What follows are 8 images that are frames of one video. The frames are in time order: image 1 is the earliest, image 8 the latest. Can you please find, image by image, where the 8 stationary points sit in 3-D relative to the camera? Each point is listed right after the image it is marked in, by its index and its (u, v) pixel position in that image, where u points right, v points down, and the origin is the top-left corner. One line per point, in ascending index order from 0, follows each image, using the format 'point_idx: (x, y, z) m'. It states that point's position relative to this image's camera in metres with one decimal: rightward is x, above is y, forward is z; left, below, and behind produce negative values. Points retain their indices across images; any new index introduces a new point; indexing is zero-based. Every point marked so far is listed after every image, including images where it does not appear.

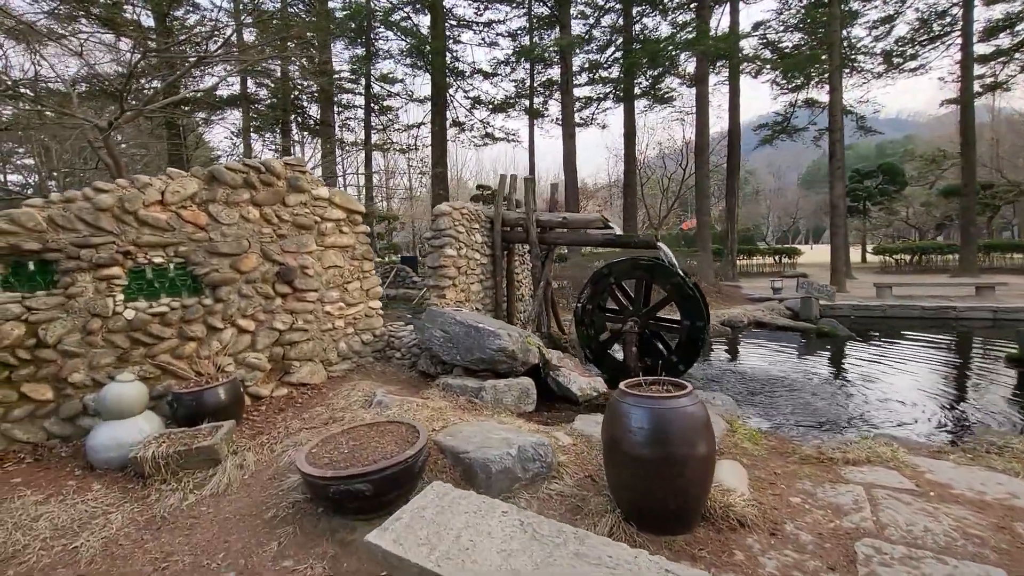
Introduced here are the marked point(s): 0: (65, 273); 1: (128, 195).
0: (-3.5, +0.1, +3.8) m
1: (-3.1, +0.8, +4.0) m
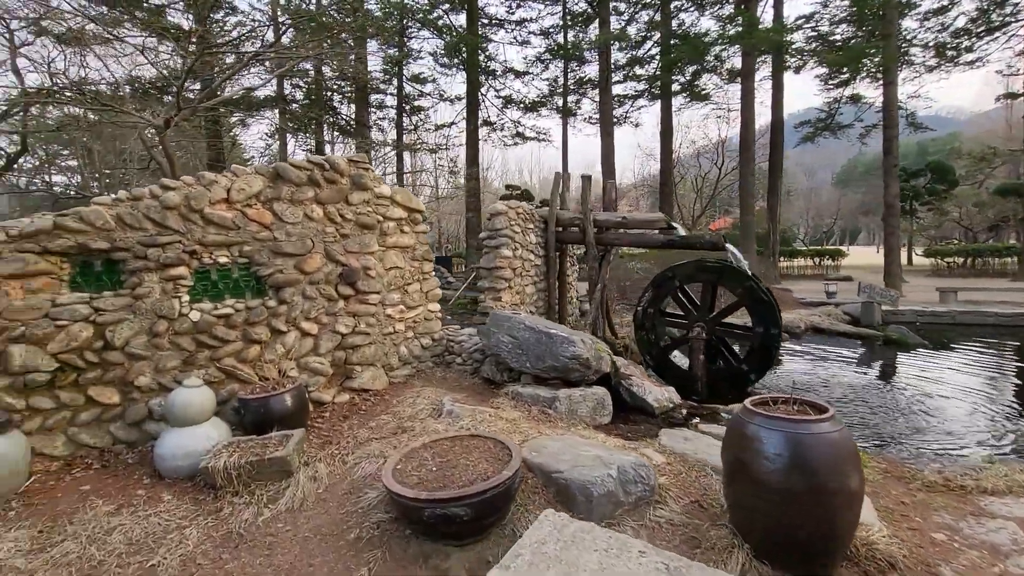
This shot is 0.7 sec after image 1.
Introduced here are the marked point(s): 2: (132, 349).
0: (-2.9, +0.1, +3.7) m
1: (-2.5, +0.8, +3.8) m
2: (-2.8, -0.5, +3.6) m
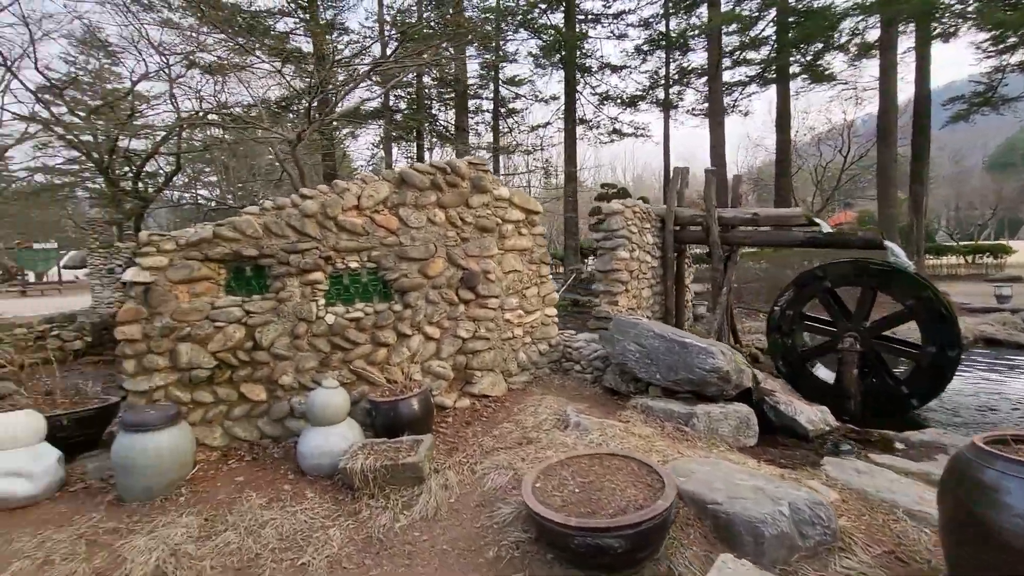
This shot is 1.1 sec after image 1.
0: (-1.9, +0.1, +3.9) m
1: (-1.5, +0.7, +4.0) m
2: (-1.9, -0.5, +3.9) m
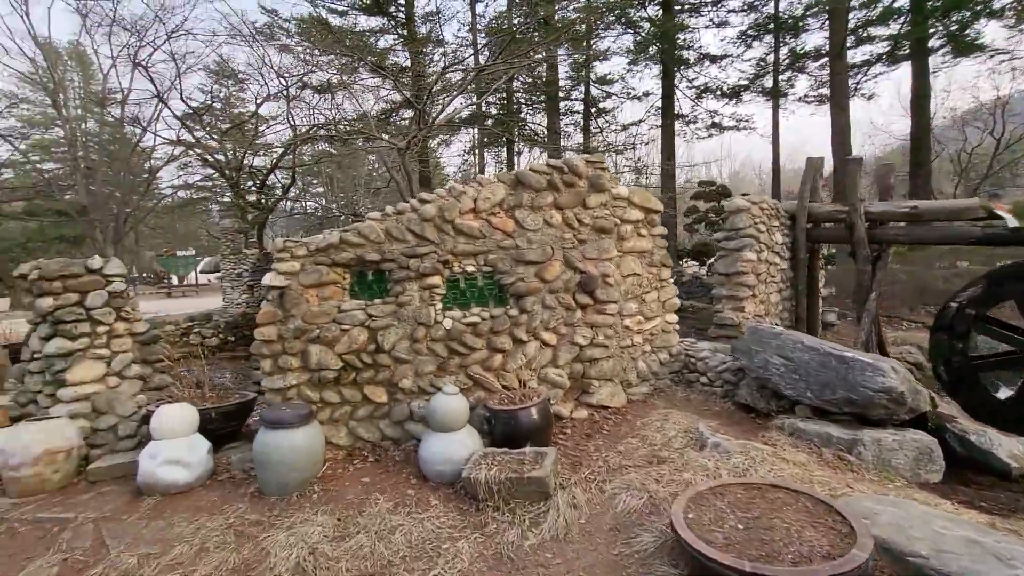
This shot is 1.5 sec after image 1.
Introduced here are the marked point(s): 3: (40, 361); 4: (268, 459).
0: (-0.9, +0.1, +4.0) m
1: (-0.5, +0.7, +4.0) m
2: (-0.9, -0.5, +3.9) m
3: (-4.1, -0.6, +4.3) m
4: (-1.7, -1.2, +3.4) m
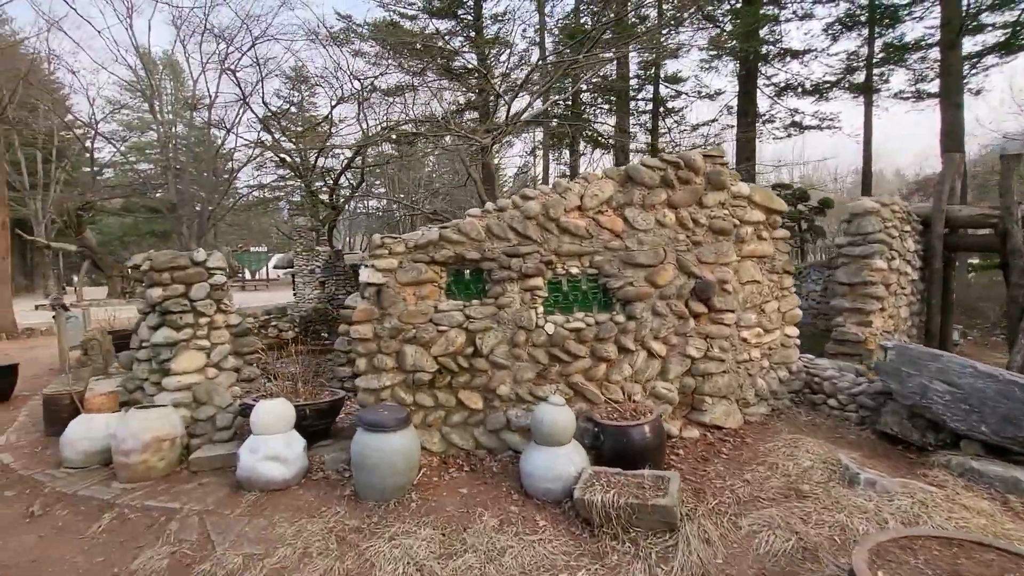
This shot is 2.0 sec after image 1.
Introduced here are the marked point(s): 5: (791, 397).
0: (-0.1, 0.0, +3.8) m
1: (+0.3, +0.7, +3.7) m
2: (-0.1, -0.5, +3.7) m
3: (-3.3, -0.6, +4.4) m
4: (-1.0, -1.2, +3.3) m
5: (+2.3, -0.9, +4.0) m
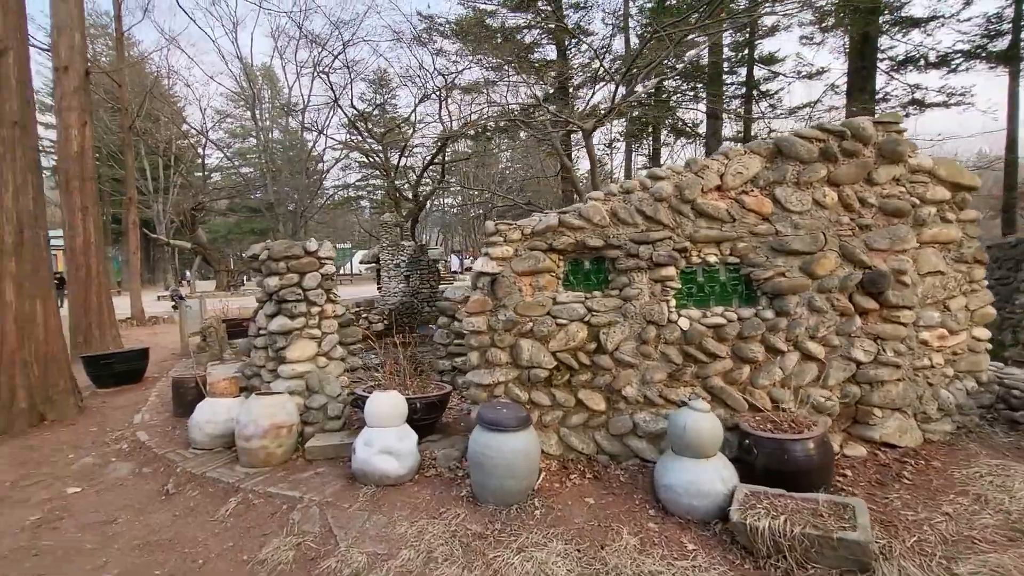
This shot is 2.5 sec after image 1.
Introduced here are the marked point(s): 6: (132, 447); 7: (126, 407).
0: (+0.8, +0.1, +3.4) m
1: (+1.2, +0.7, +3.3) m
2: (+0.8, -0.5, +3.4) m
3: (-2.3, -0.5, +4.5) m
4: (-0.2, -1.1, +3.1) m
5: (+3.2, -0.8, +3.3) m
6: (-3.6, -1.5, +4.6) m
7: (-4.7, -1.5, +5.9) m
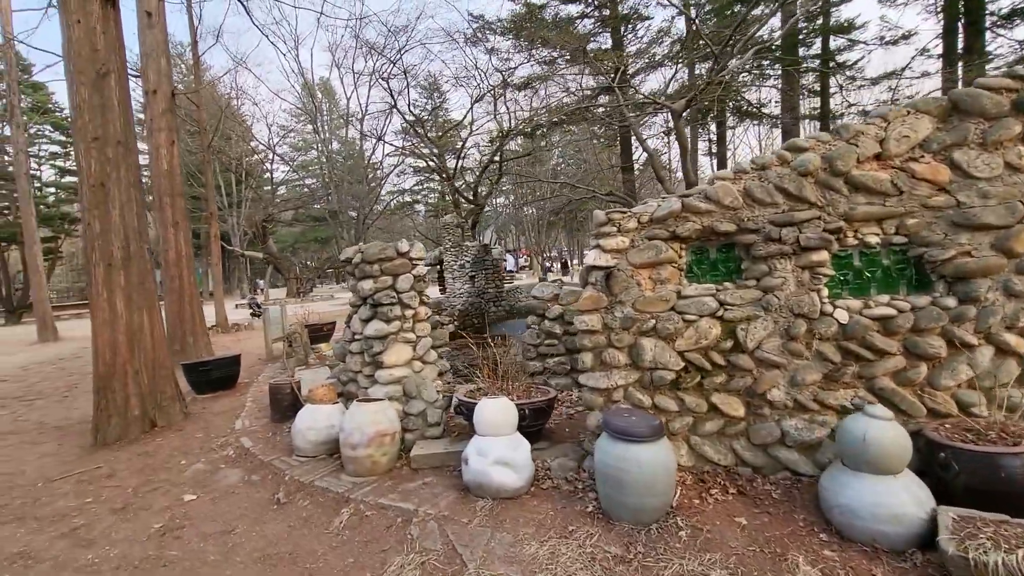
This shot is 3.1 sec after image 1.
0: (+1.5, +0.2, +3.0) m
1: (+1.9, +0.8, +2.9) m
2: (+1.5, -0.4, +2.9) m
3: (-1.4, -0.5, +4.4) m
4: (+0.6, -1.1, +2.8) m
5: (+3.9, -0.7, +2.6) m
6: (-2.6, -1.6, +4.7) m
7: (-3.6, -1.6, +6.1) m
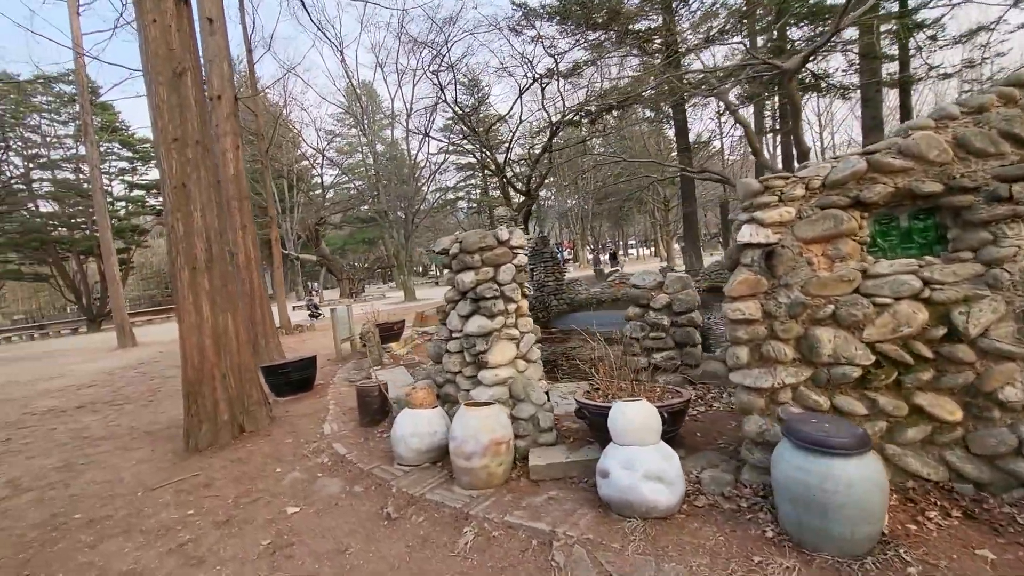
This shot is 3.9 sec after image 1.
0: (+2.3, +0.3, +2.4) m
1: (+2.7, +1.0, +2.2) m
2: (+2.3, -0.3, +2.4) m
3: (-0.4, -0.4, +4.1) m
4: (+1.4, -1.0, +2.3) m
5: (+4.7, -0.5, +1.8) m
6: (-1.6, -1.6, +4.4) m
7: (-2.5, -1.6, +6.0) m
